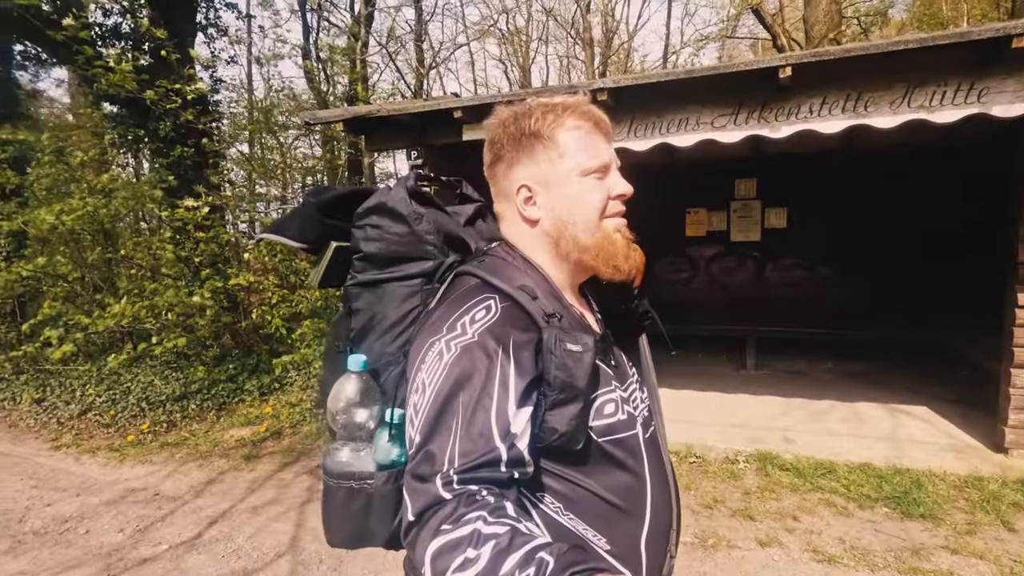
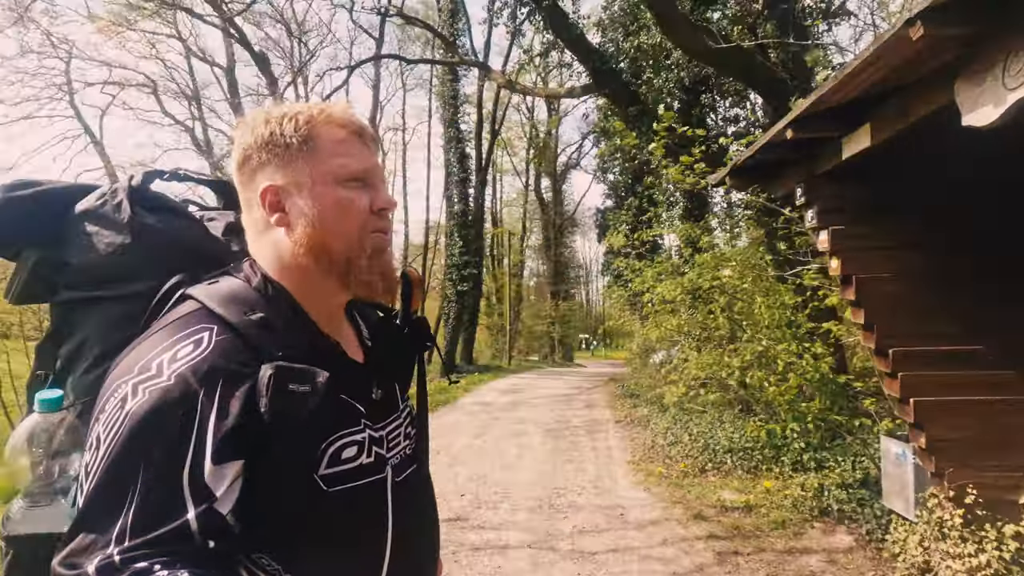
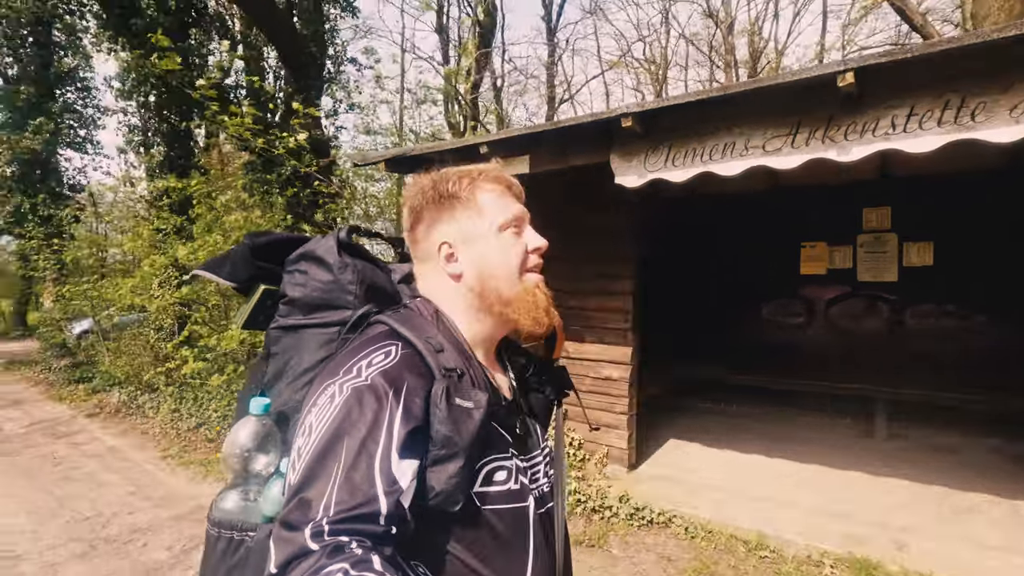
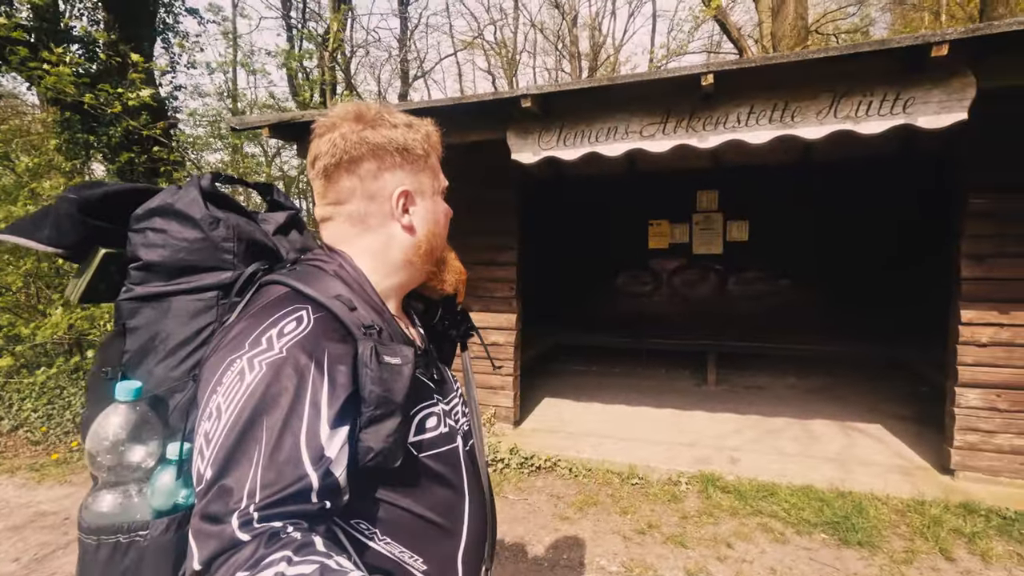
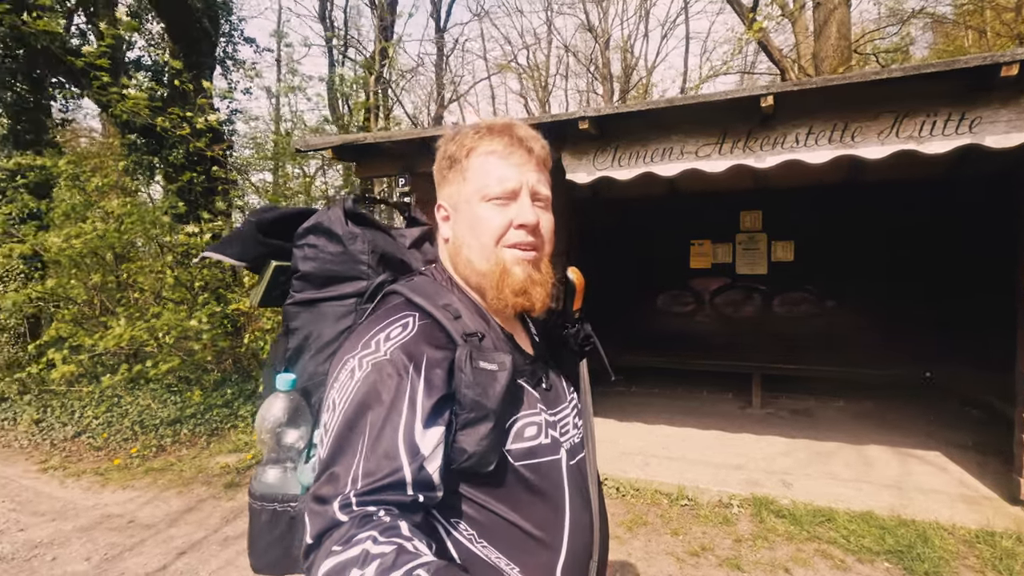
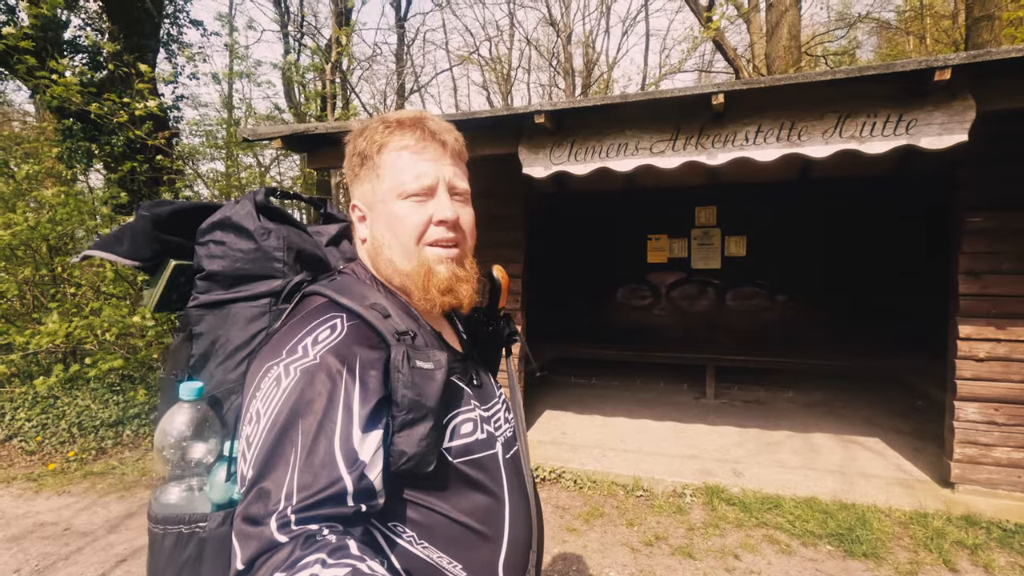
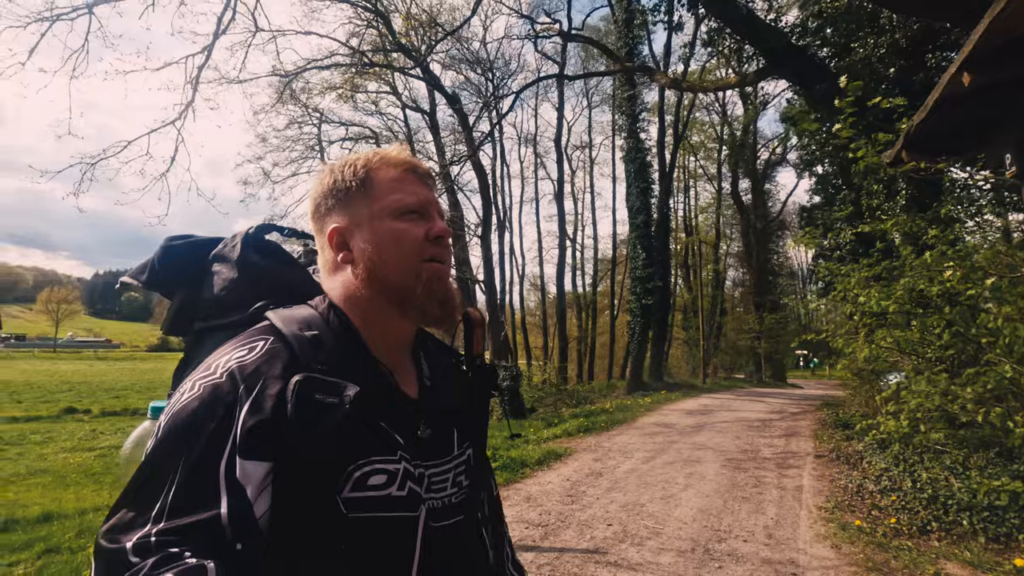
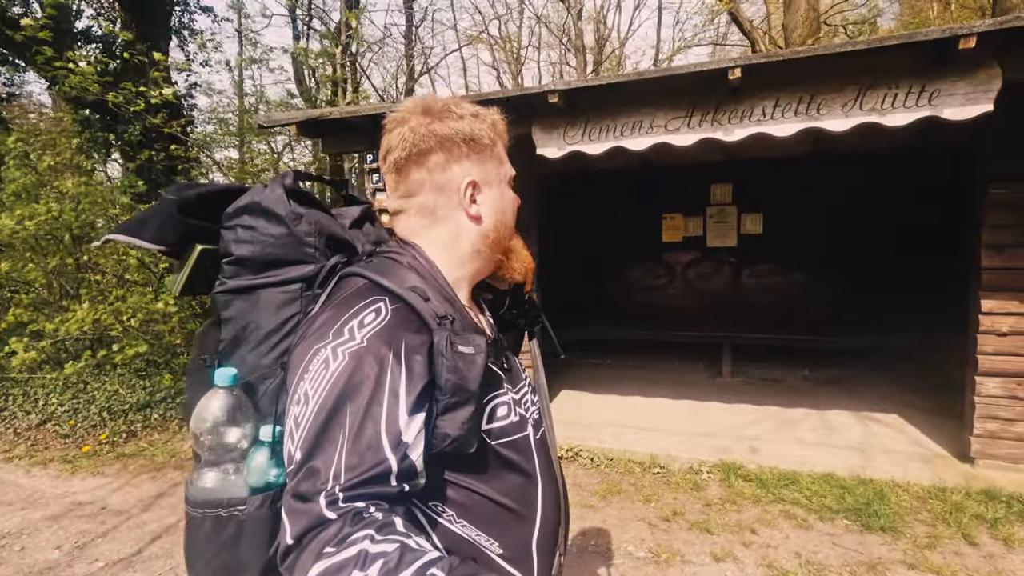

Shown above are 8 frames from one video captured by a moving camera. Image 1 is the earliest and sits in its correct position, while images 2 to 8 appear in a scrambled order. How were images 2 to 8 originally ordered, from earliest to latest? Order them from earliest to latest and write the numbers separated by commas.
8, 4, 6, 5, 3, 2, 7
